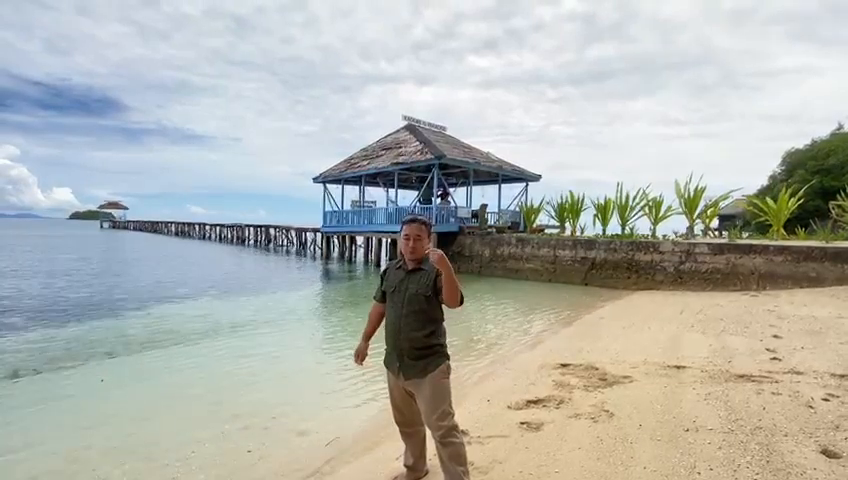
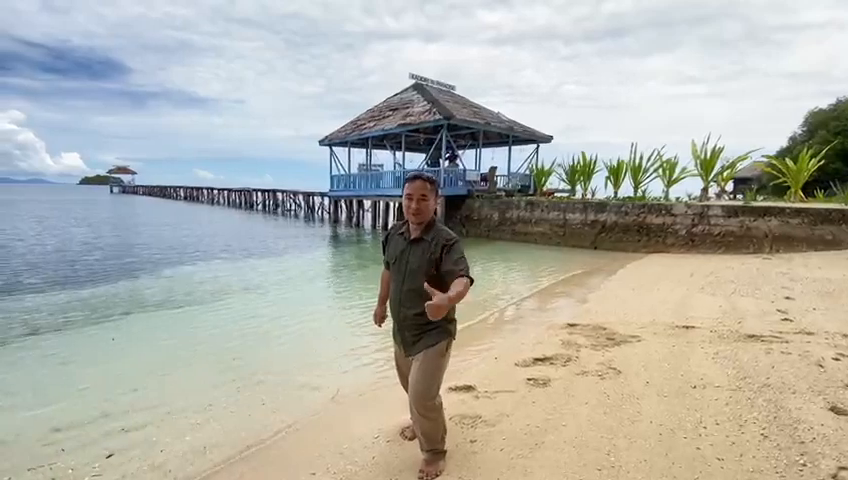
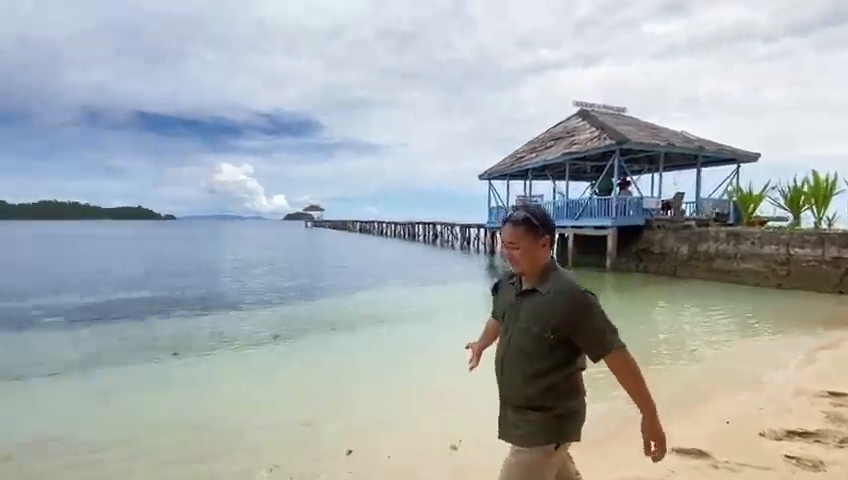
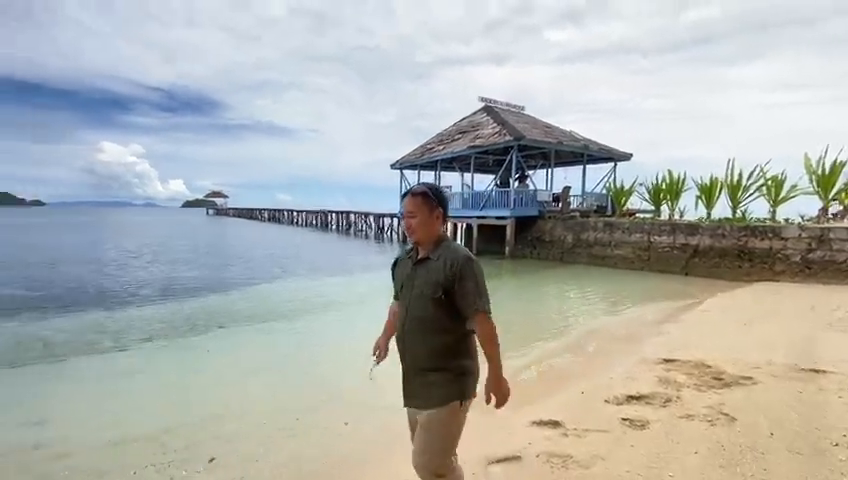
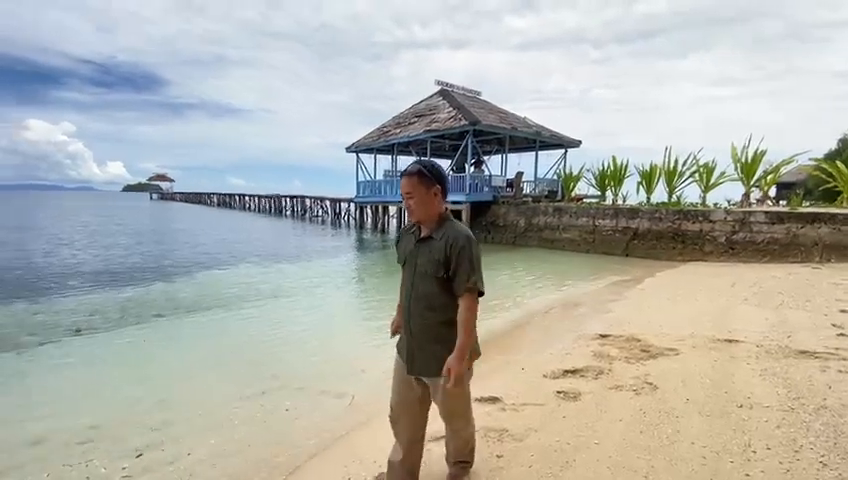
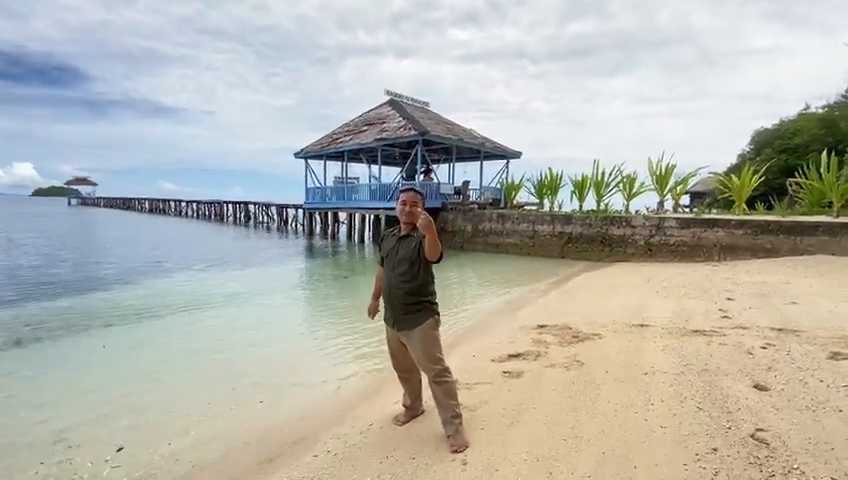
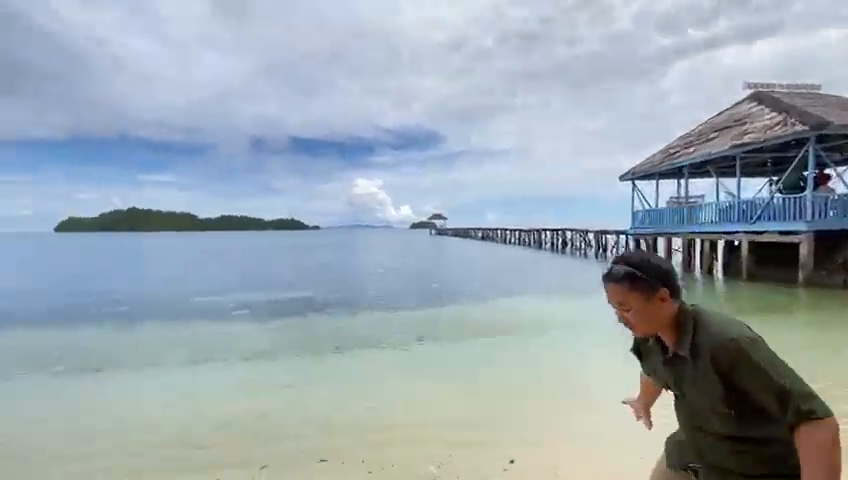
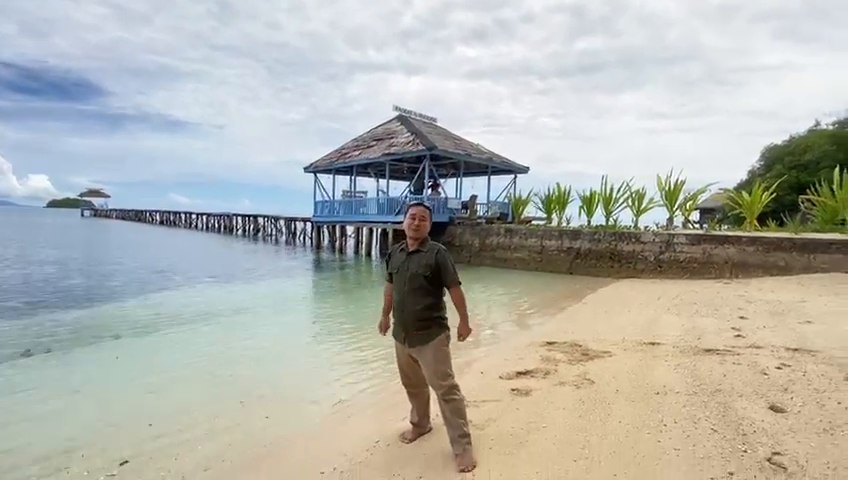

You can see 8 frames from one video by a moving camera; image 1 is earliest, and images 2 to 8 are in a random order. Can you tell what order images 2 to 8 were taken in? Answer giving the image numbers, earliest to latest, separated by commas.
8, 6, 2, 5, 4, 3, 7
